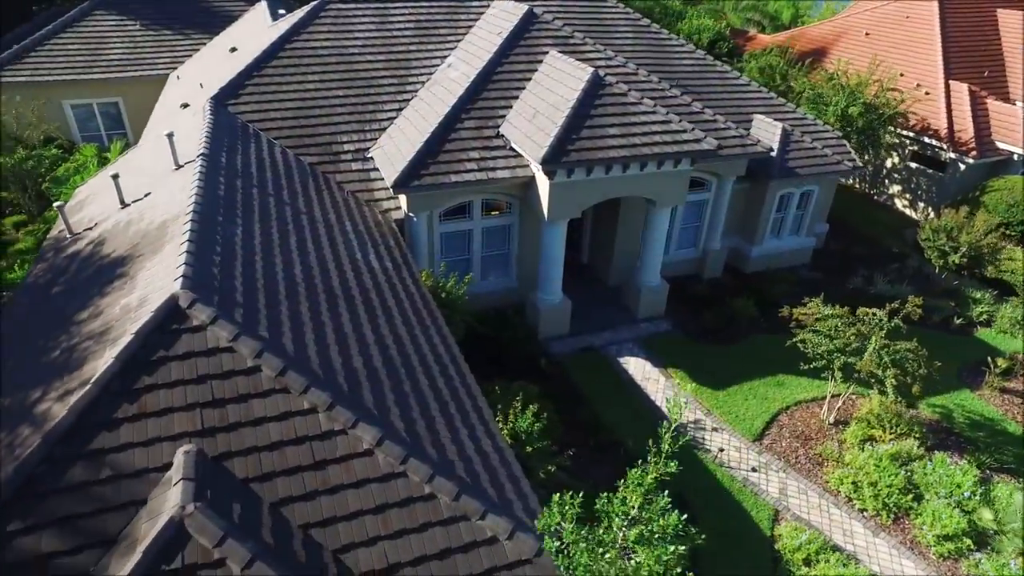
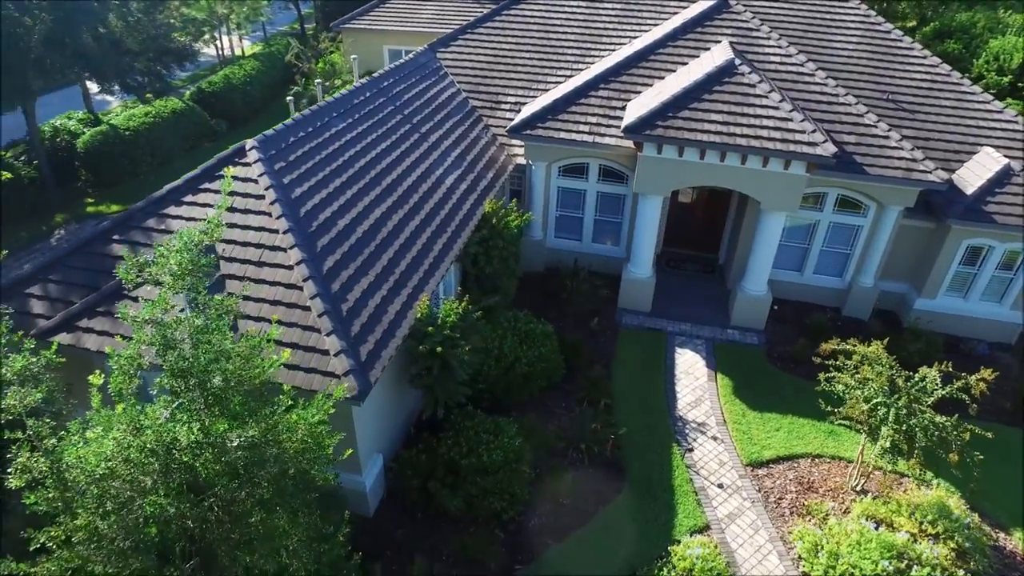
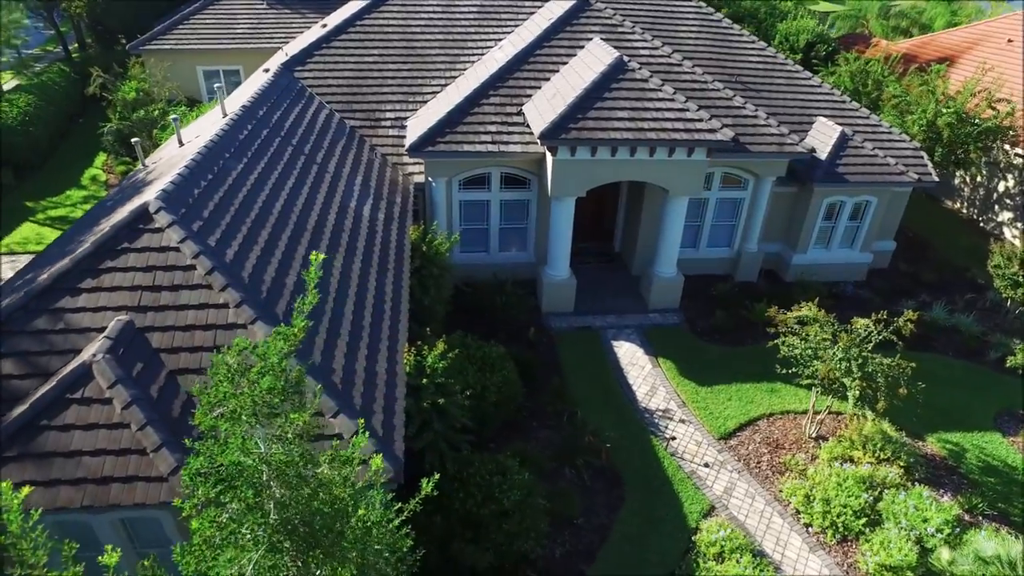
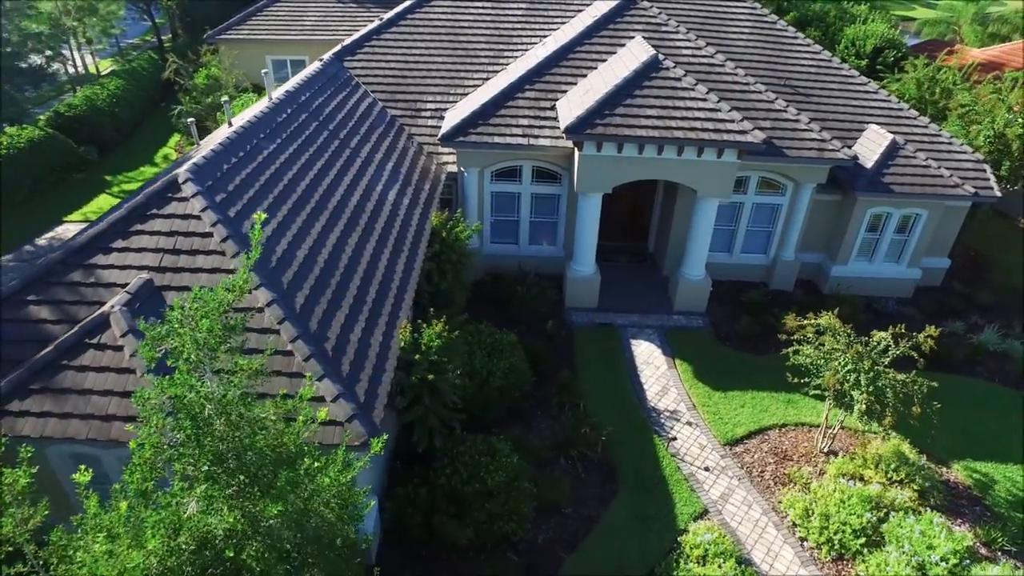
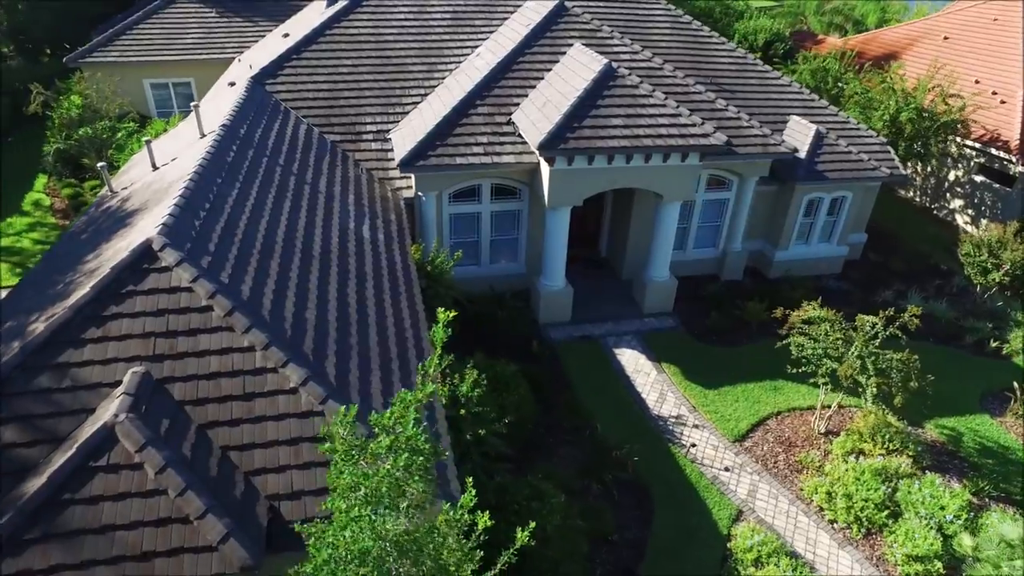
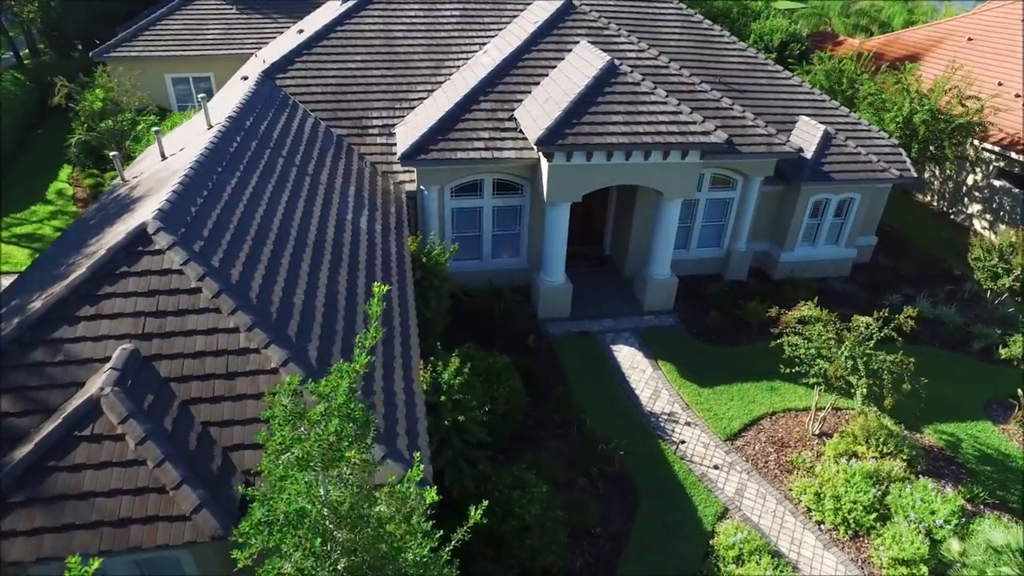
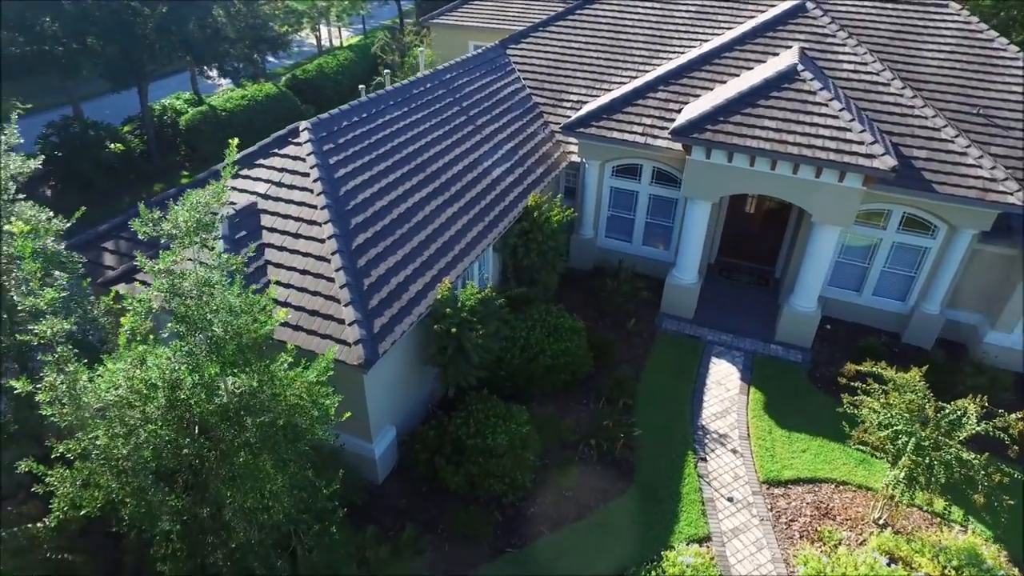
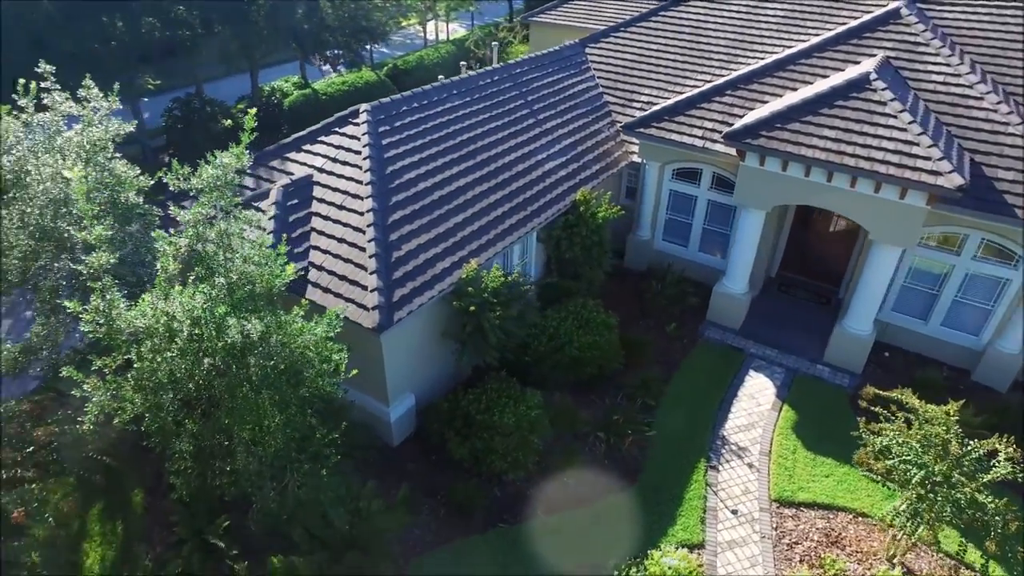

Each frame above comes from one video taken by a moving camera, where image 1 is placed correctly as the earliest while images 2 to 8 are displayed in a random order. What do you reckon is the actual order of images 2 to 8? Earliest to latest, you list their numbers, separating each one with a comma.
5, 6, 3, 4, 2, 7, 8
